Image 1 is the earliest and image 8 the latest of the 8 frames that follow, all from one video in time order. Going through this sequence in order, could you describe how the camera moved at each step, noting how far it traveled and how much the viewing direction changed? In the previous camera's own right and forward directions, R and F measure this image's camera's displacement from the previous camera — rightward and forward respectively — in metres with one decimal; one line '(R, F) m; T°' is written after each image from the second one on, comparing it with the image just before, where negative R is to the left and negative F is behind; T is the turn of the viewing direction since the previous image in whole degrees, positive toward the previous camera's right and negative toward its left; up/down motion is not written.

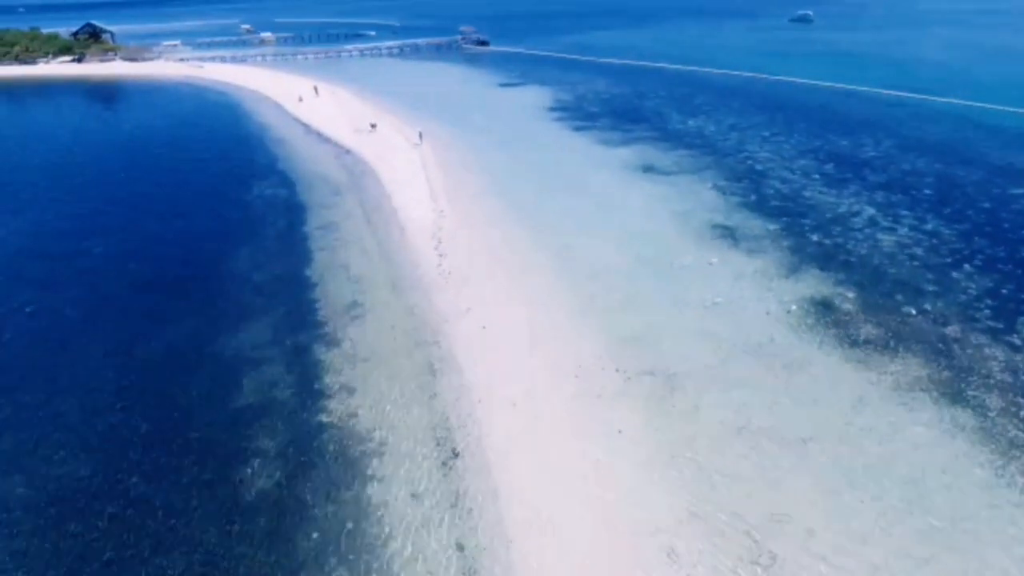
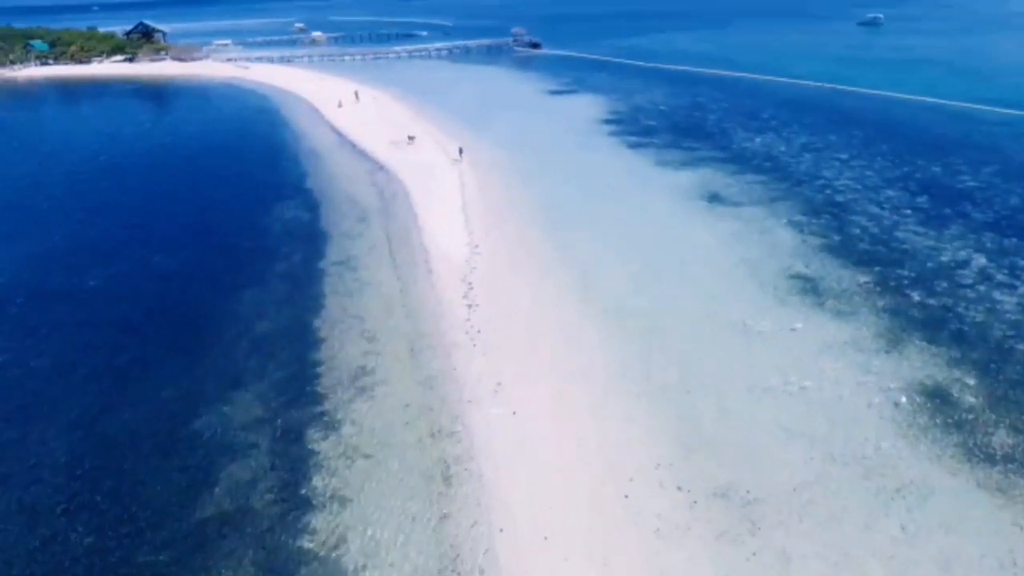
(+0.2, +4.1) m; -4°
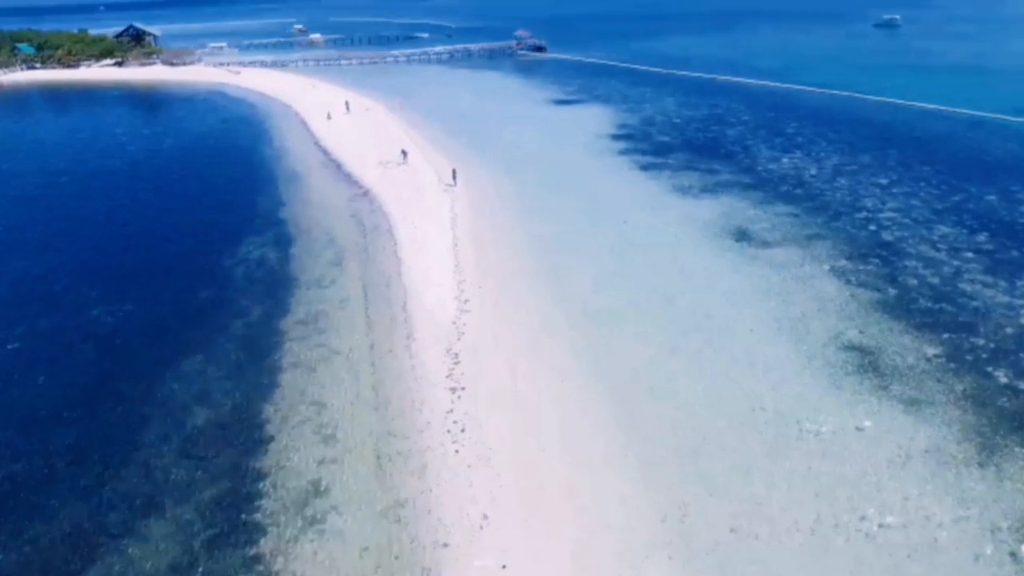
(+0.3, +4.5) m; 0°
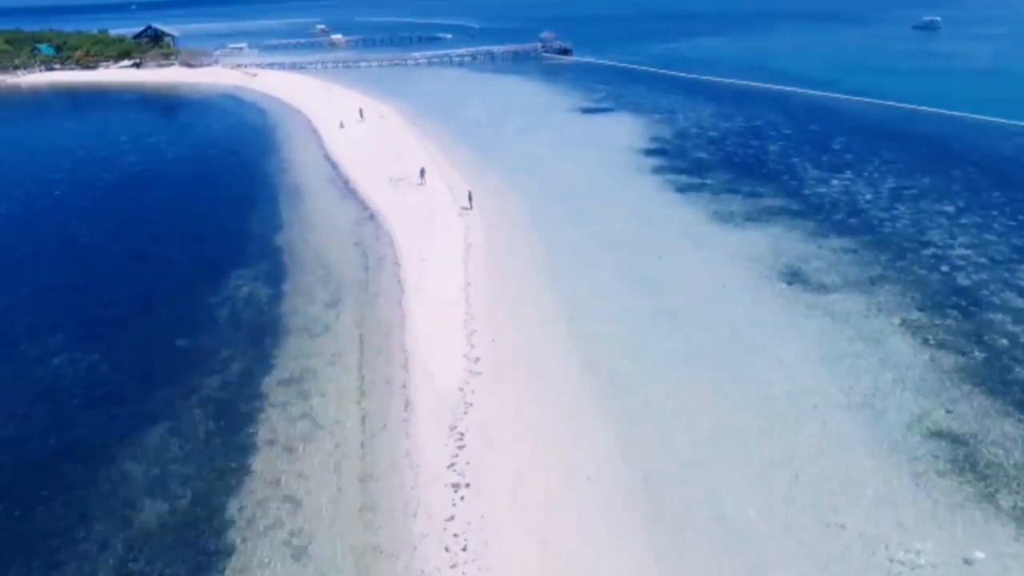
(+0.1, +3.6) m; -2°
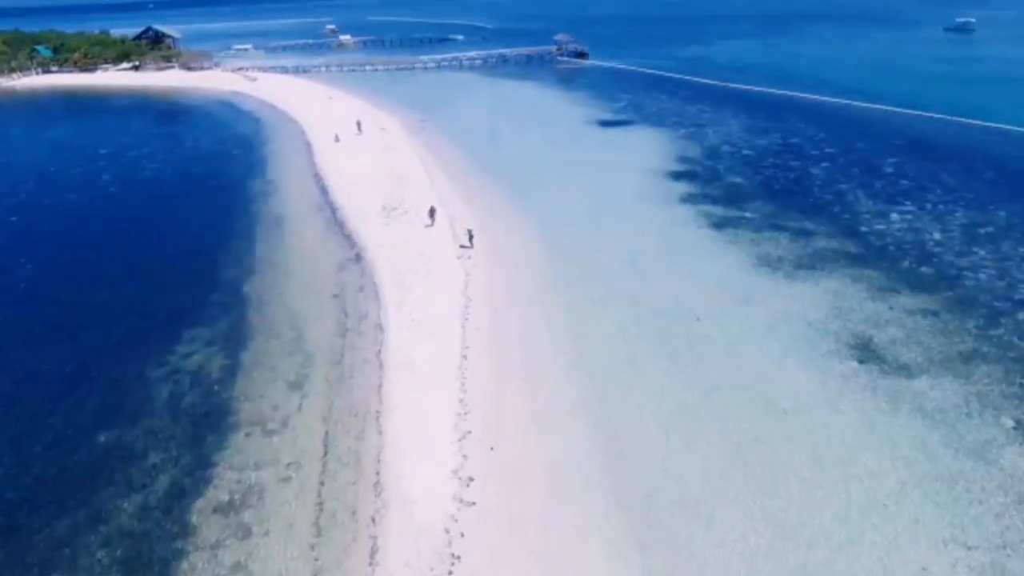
(+0.2, +5.0) m; -1°
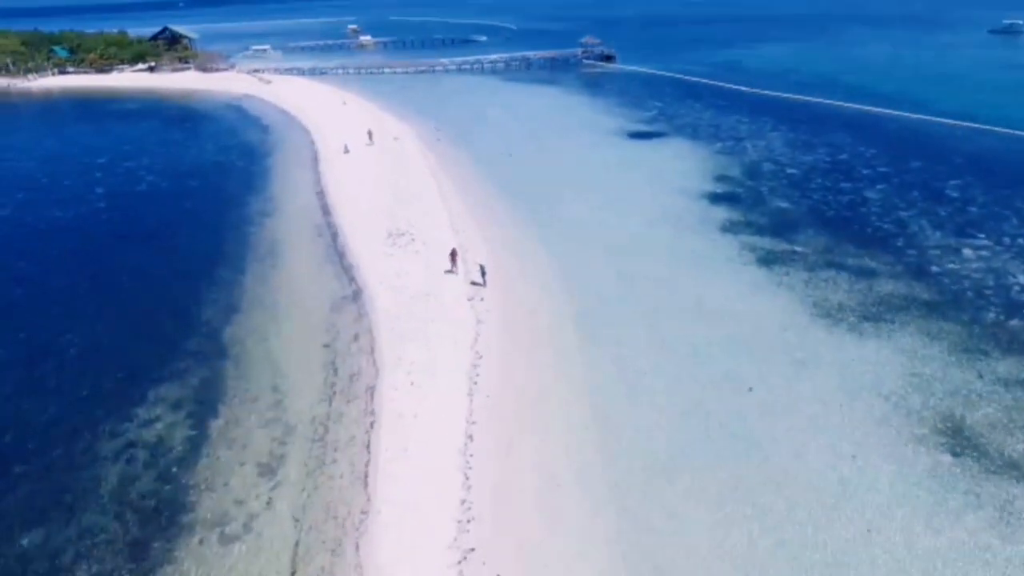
(+0.1, +3.7) m; -2°
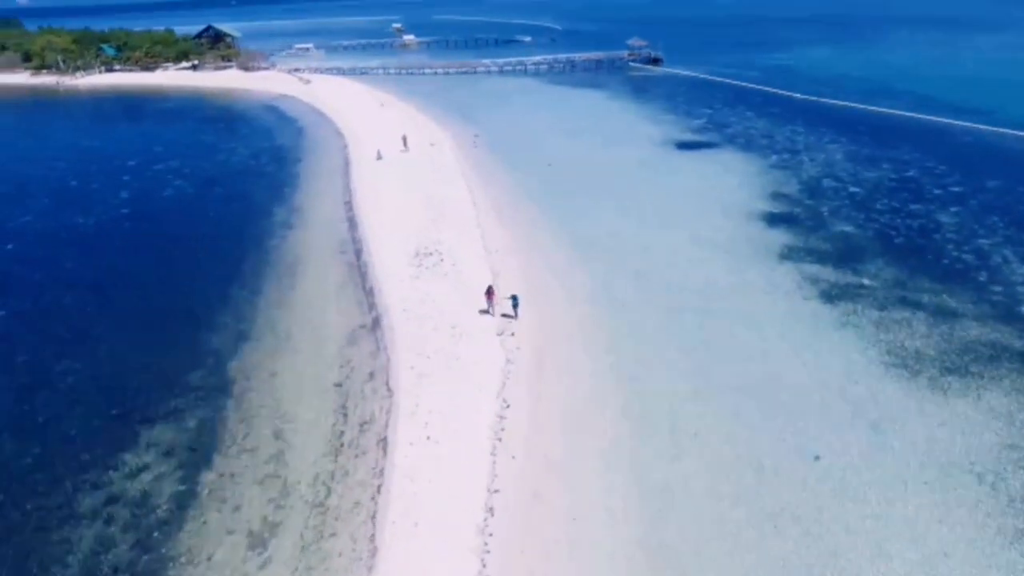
(+0.1, +2.5) m; -3°
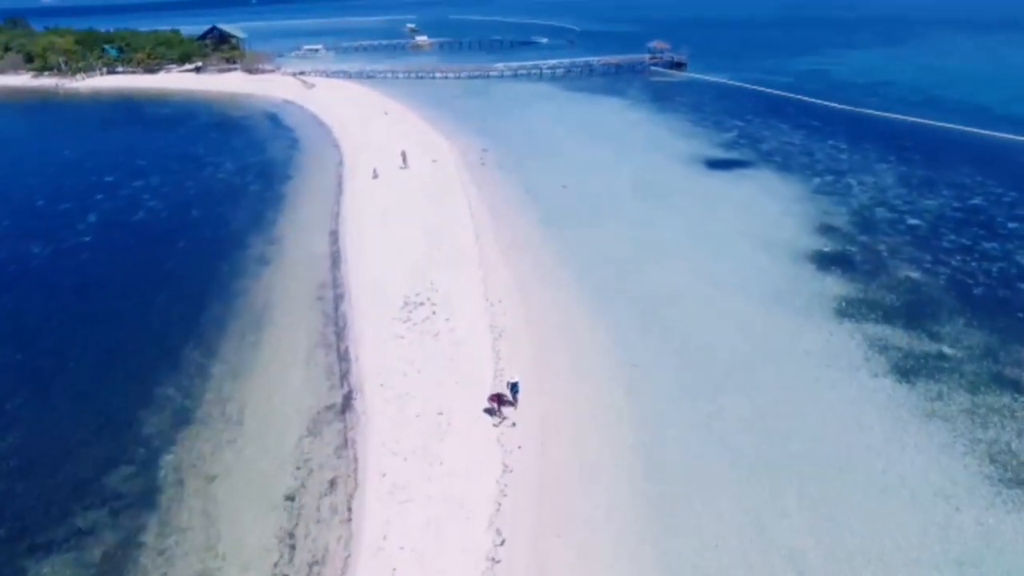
(+0.3, +4.7) m; -1°
